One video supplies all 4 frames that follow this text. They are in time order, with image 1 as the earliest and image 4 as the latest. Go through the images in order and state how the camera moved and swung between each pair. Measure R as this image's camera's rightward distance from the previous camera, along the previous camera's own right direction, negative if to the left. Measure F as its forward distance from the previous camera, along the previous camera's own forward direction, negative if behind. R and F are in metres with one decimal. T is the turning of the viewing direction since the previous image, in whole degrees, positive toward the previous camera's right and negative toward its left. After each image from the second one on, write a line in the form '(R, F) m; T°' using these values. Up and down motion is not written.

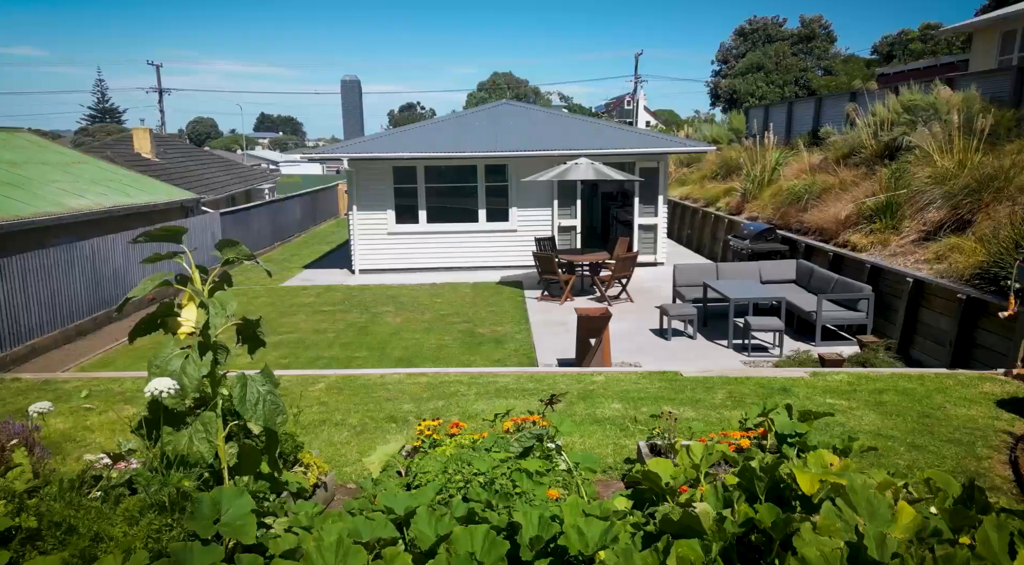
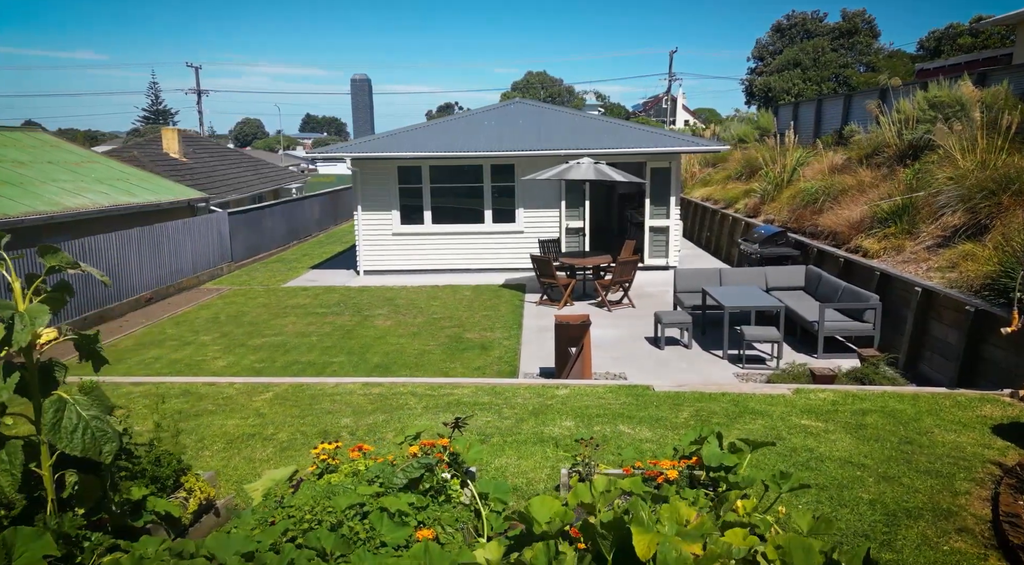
(+0.7, +0.3) m; -3°
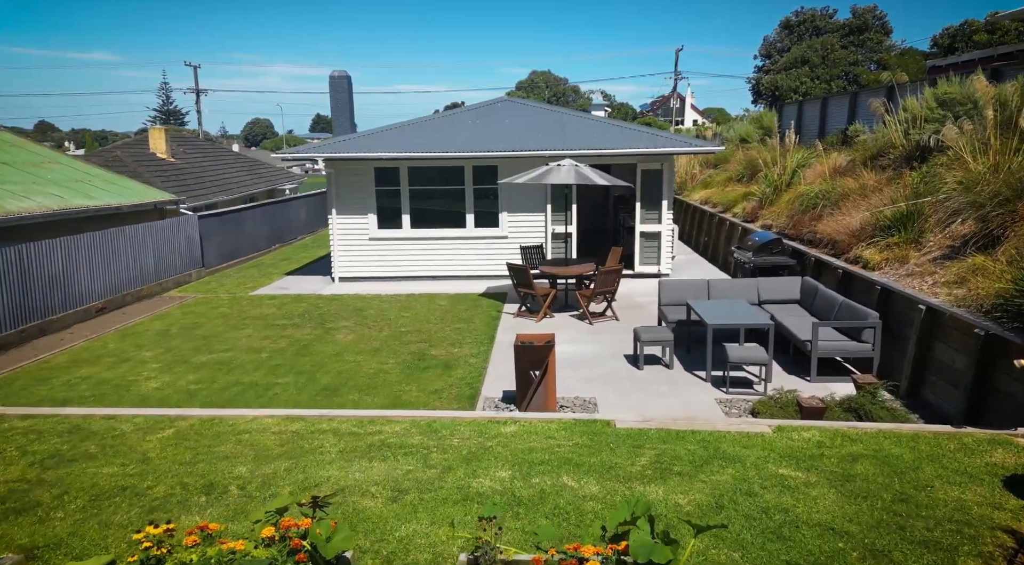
(+0.5, +0.7) m; -1°
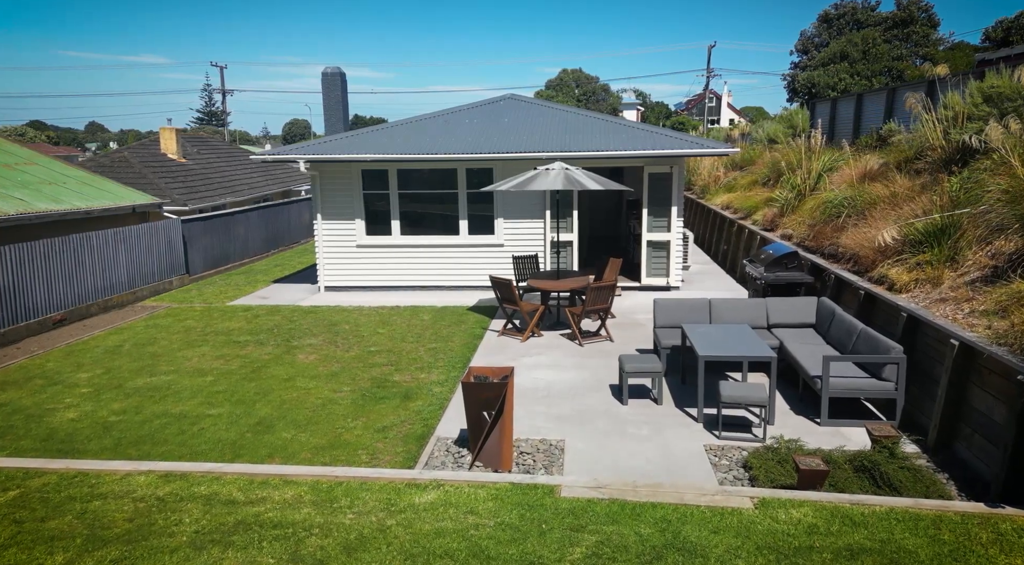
(+0.7, +1.0) m; -3°
